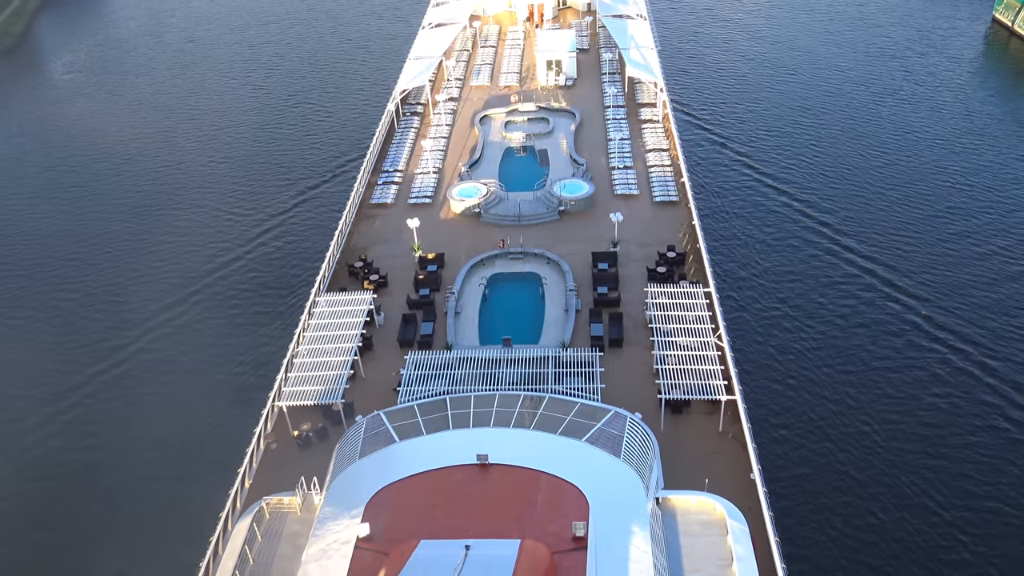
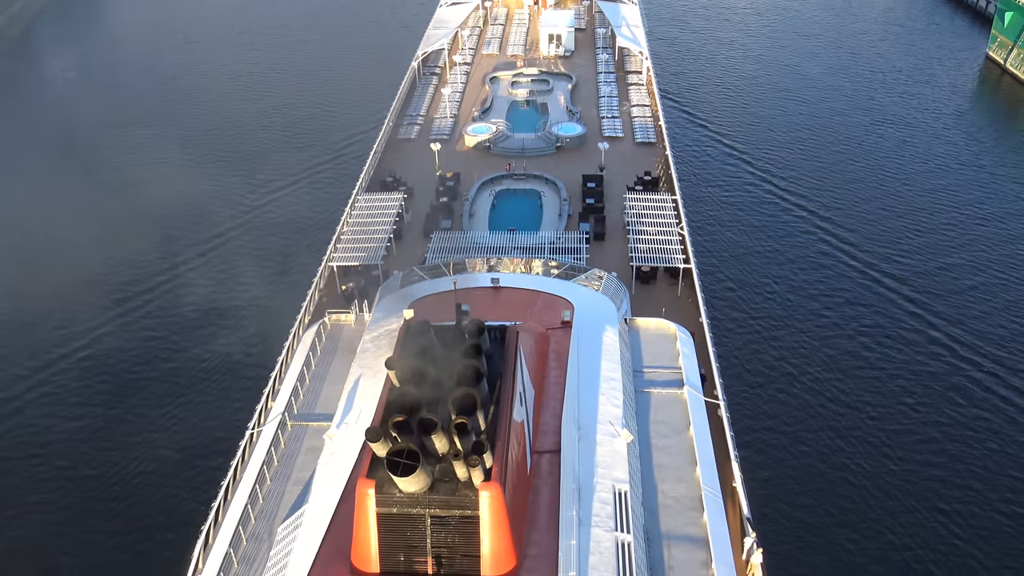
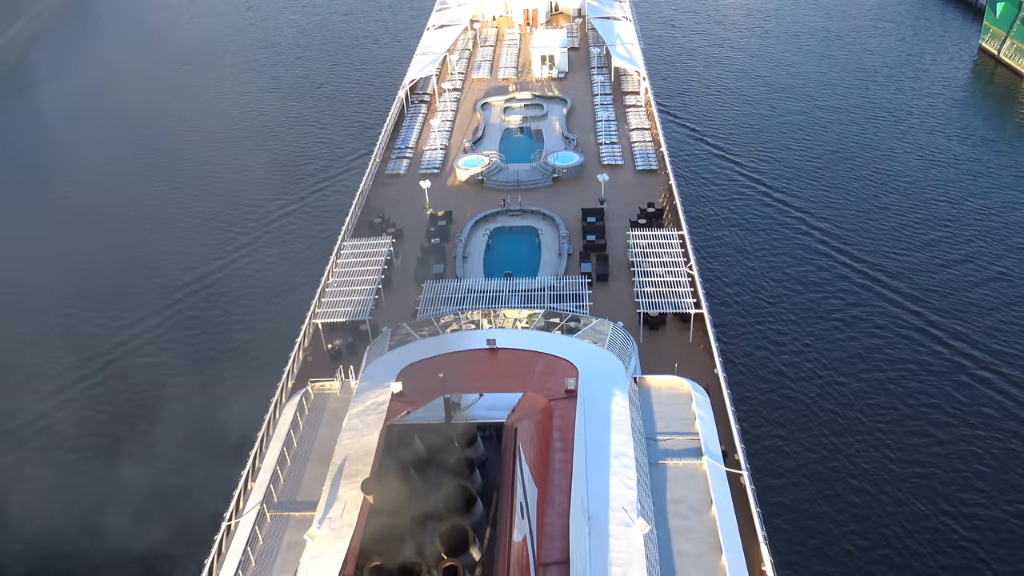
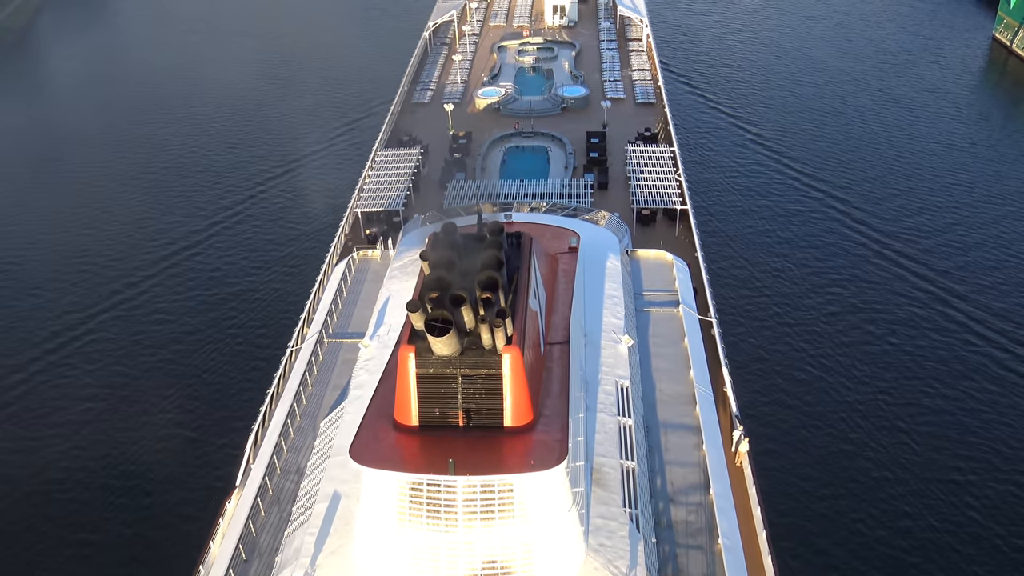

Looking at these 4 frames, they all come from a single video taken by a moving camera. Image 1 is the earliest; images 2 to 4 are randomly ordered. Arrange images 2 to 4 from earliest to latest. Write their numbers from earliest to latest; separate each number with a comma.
3, 2, 4
